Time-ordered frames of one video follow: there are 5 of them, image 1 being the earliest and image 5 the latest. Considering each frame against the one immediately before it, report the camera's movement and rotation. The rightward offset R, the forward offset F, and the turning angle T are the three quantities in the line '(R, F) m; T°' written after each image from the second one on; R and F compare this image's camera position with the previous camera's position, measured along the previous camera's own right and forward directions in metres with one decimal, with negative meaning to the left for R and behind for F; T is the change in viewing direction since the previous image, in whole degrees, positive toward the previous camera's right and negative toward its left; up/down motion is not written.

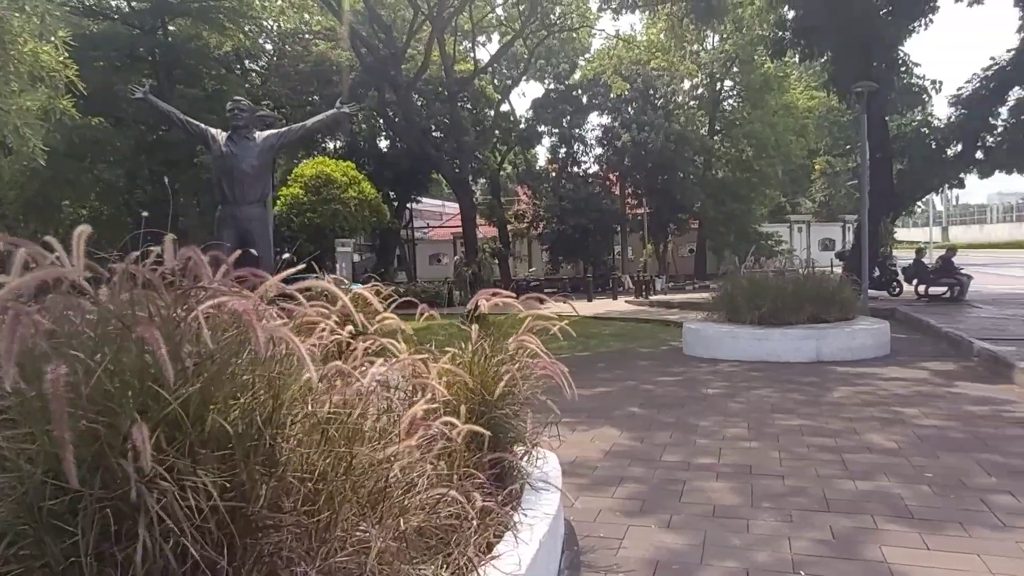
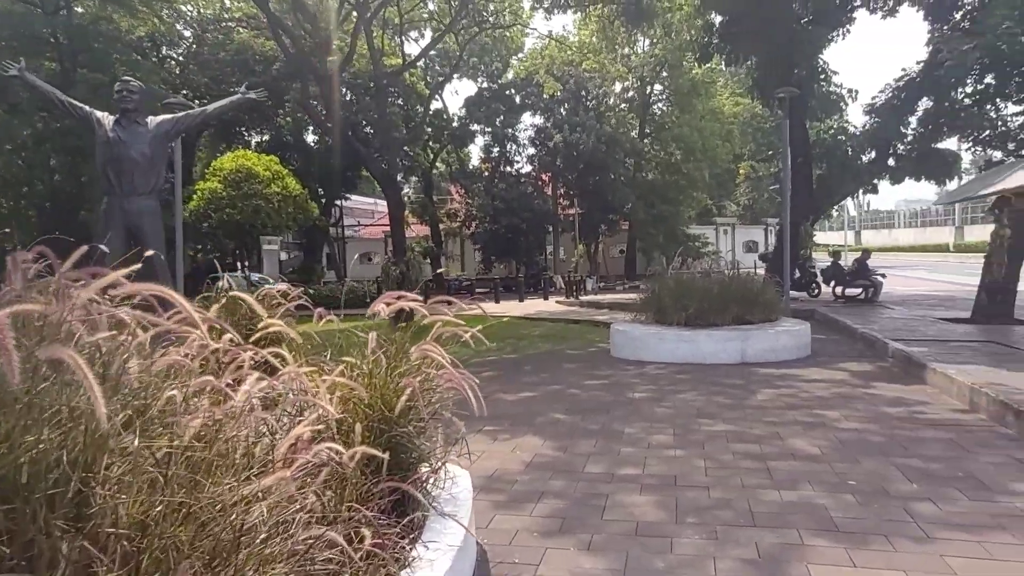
(+0.1, +0.3) m; +6°
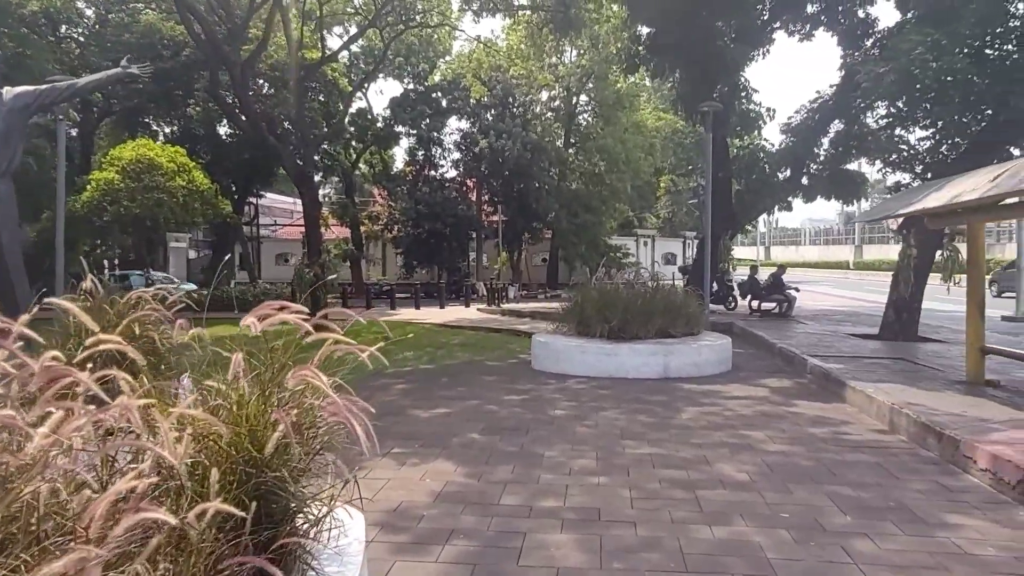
(+0.1, +0.5) m; +7°
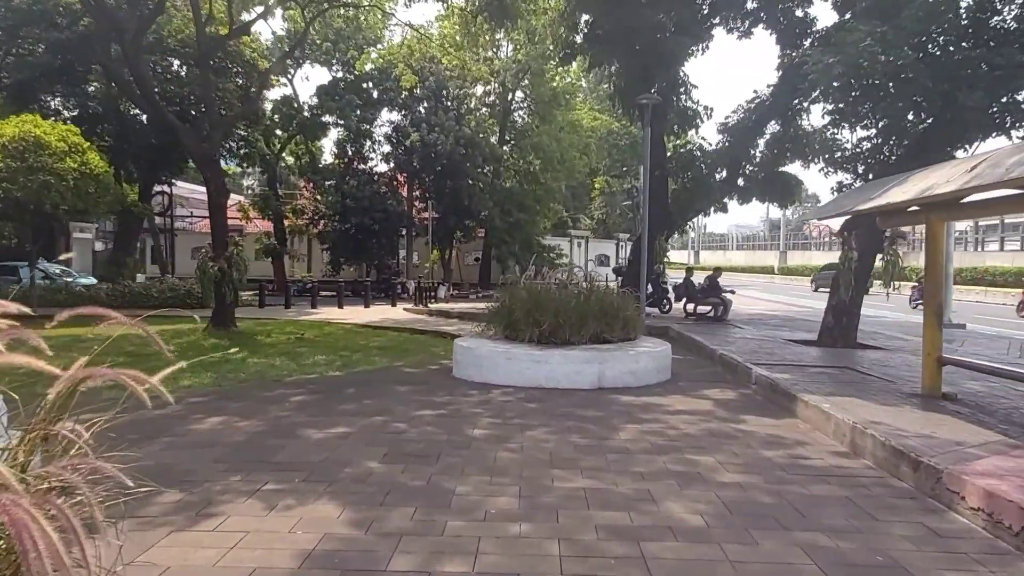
(+0.2, +1.0) m; +6°
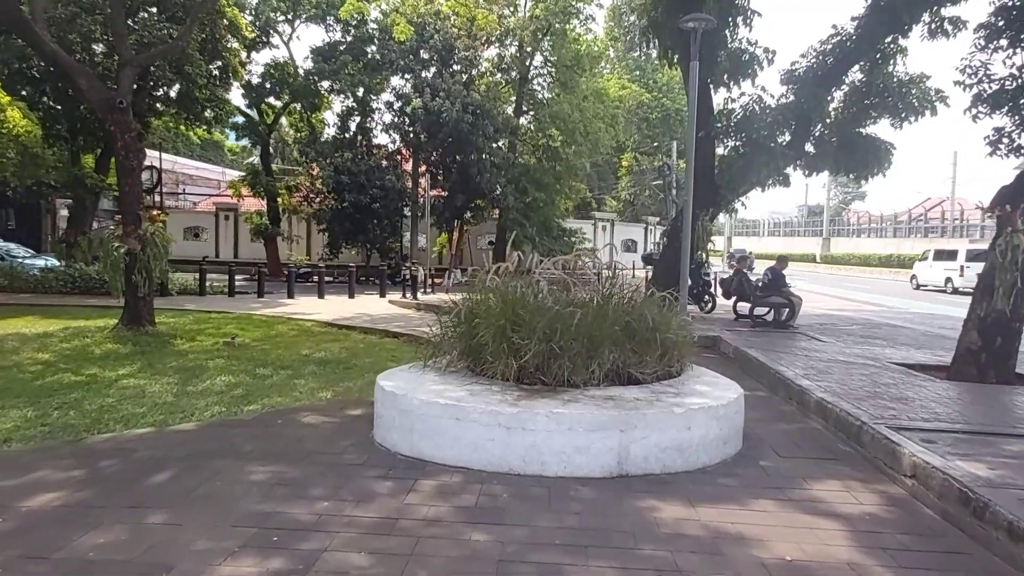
(+0.5, +3.5) m; -2°
